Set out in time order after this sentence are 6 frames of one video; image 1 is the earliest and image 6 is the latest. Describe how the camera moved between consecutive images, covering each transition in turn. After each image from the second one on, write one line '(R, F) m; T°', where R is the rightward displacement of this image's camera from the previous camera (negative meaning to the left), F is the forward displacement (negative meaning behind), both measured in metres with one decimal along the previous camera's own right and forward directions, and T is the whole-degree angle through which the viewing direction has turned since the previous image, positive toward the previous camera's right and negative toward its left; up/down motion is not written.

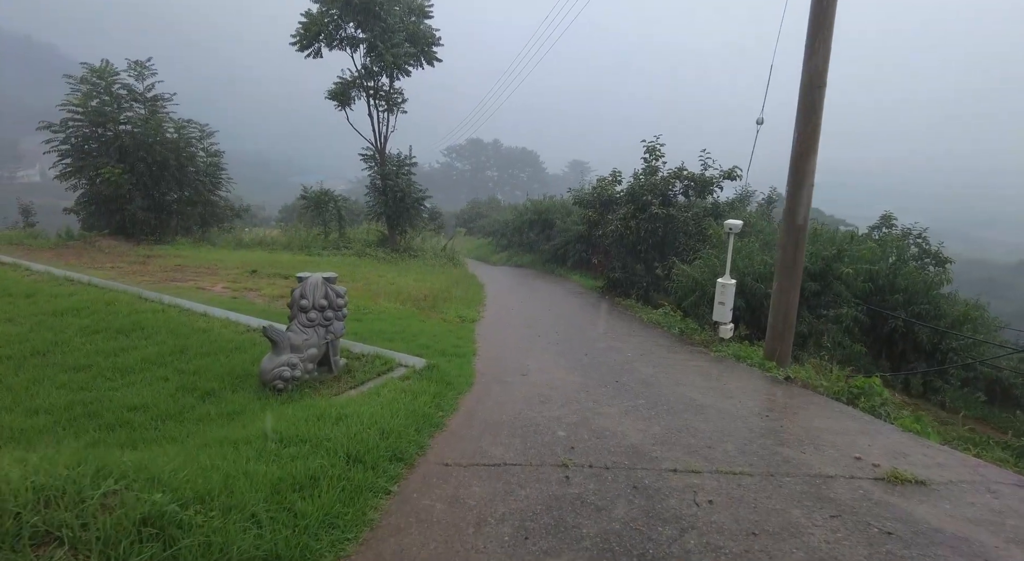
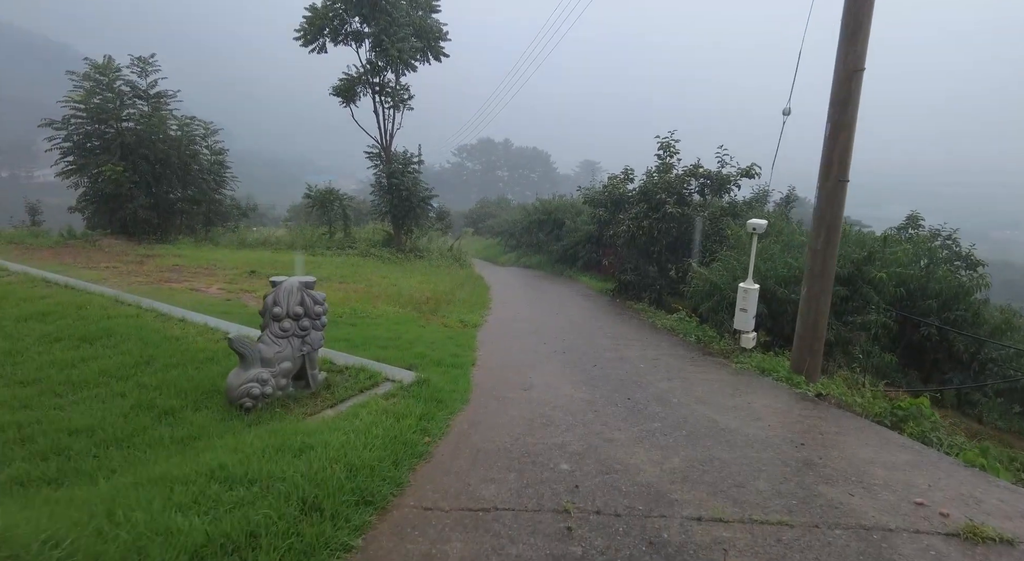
(+0.1, +0.6) m; -1°
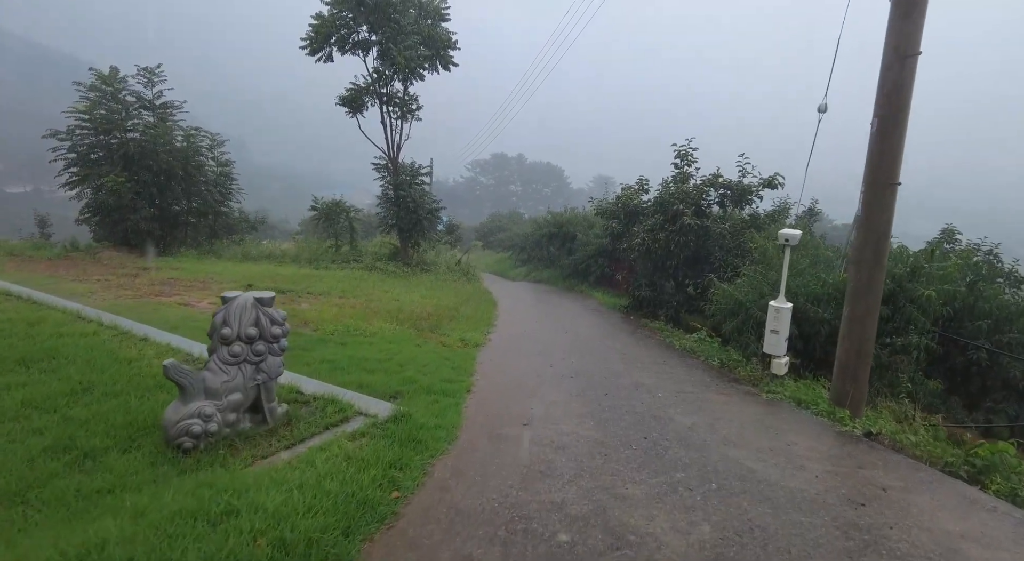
(+0.1, +0.7) m; -1°
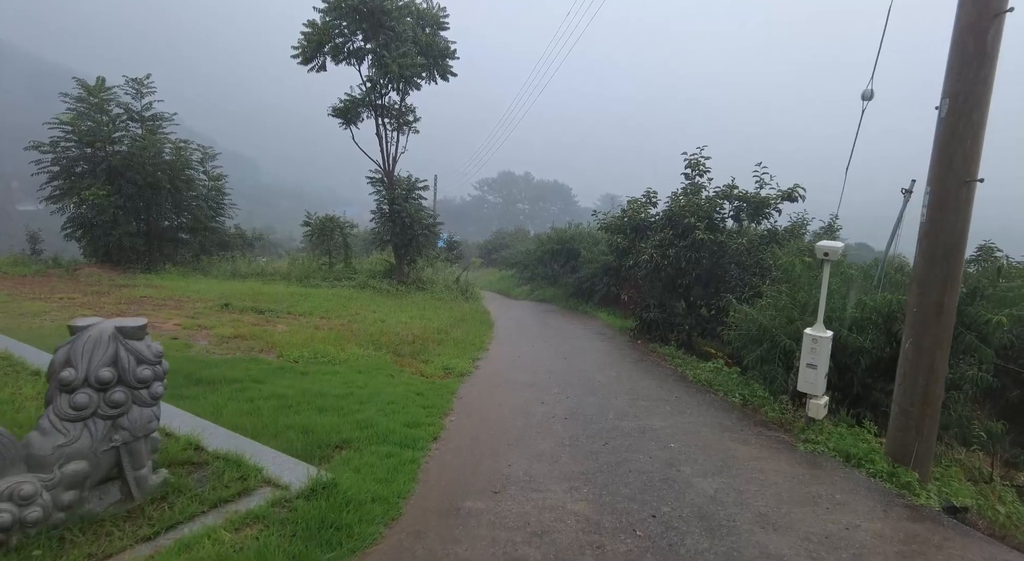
(+0.3, +1.1) m; -1°
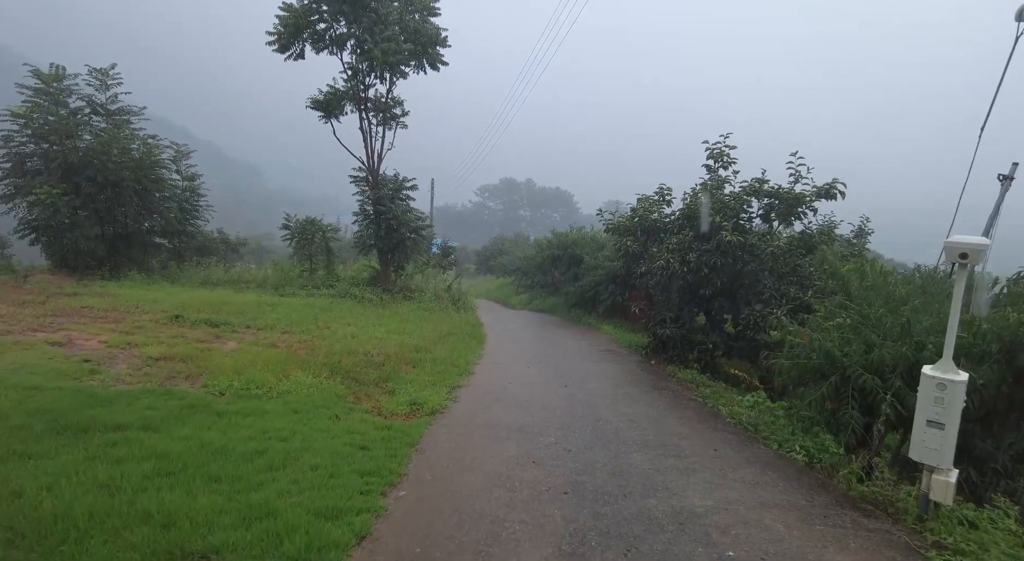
(+0.2, +1.7) m; 0°
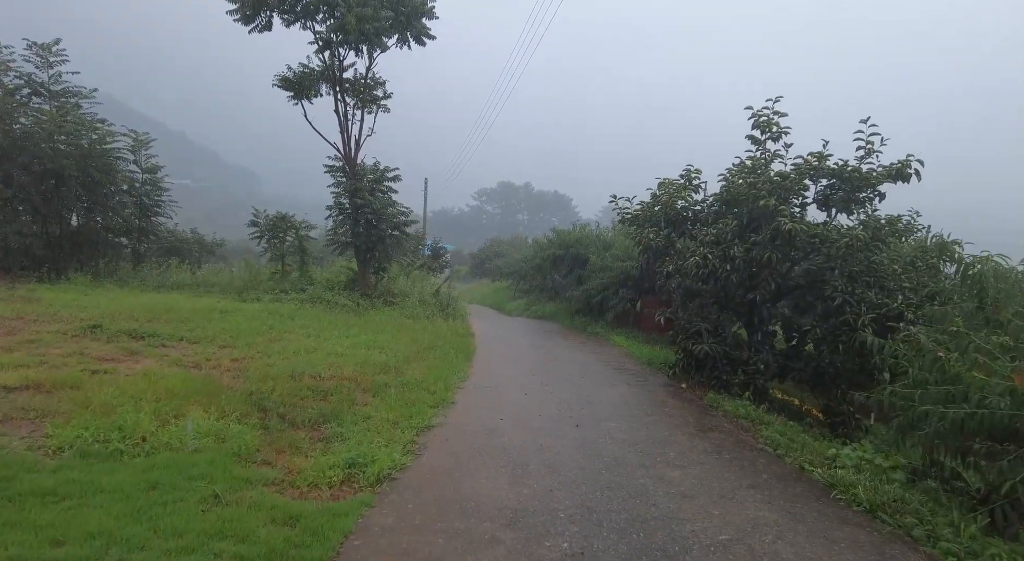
(+0.1, +2.1) m; 0°
